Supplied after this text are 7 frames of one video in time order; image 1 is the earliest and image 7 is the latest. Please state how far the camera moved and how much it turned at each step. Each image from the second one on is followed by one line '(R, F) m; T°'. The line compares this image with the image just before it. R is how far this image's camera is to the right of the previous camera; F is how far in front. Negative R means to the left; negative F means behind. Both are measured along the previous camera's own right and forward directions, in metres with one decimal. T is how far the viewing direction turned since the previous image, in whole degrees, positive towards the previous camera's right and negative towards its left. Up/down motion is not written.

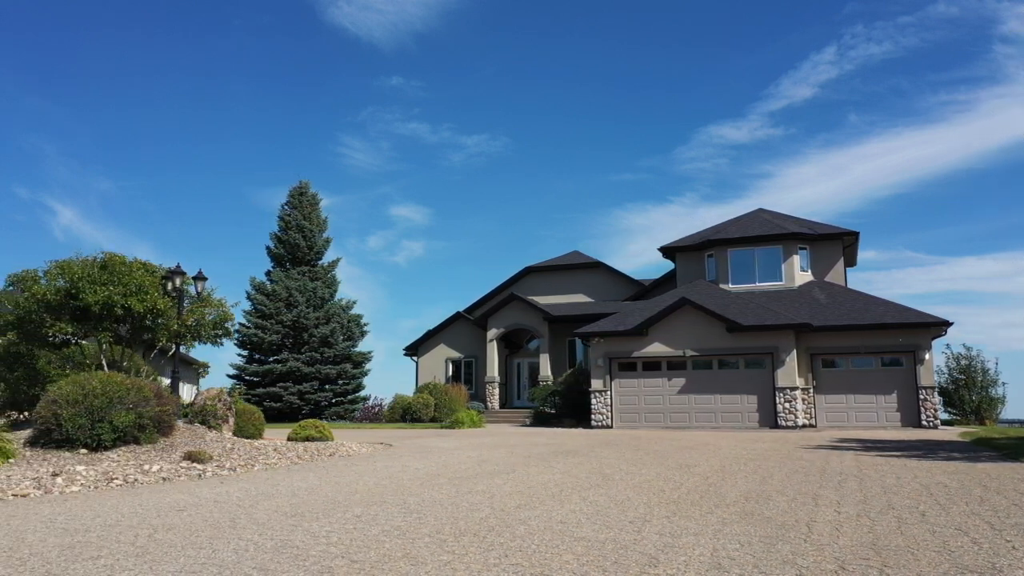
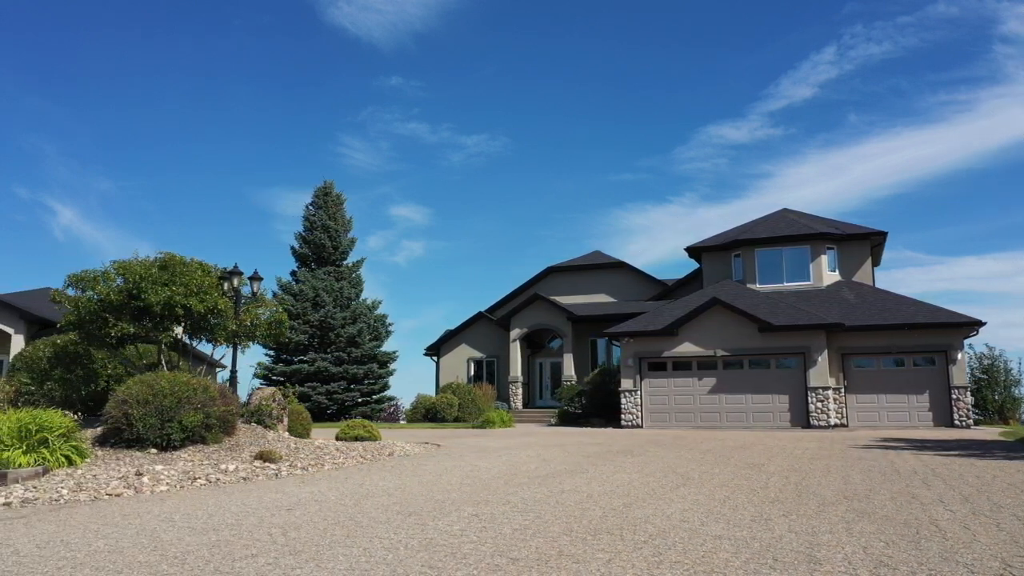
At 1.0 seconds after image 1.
(-1.2, 0.0) m; 0°
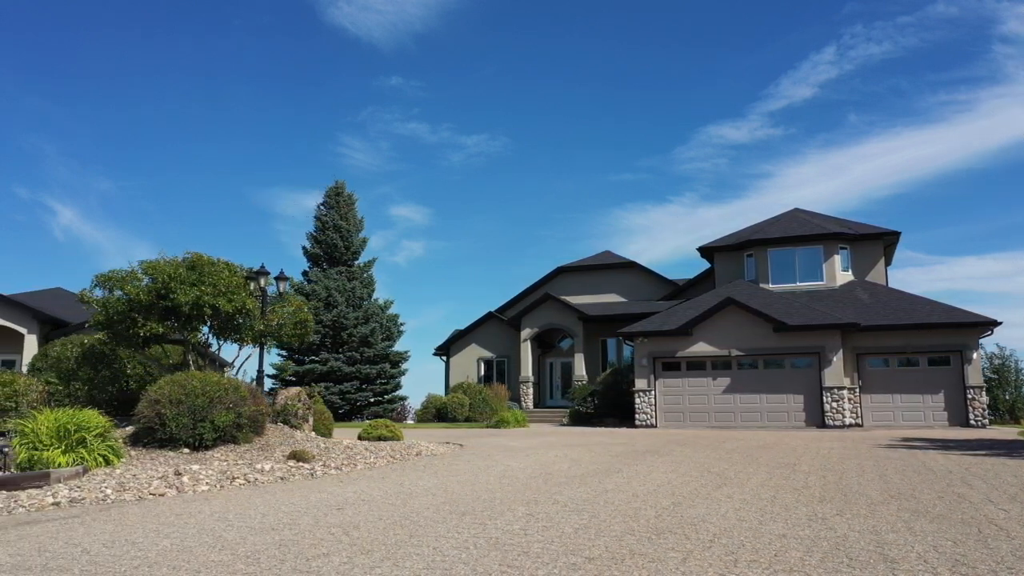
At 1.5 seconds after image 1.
(-0.6, 0.0) m; 0°
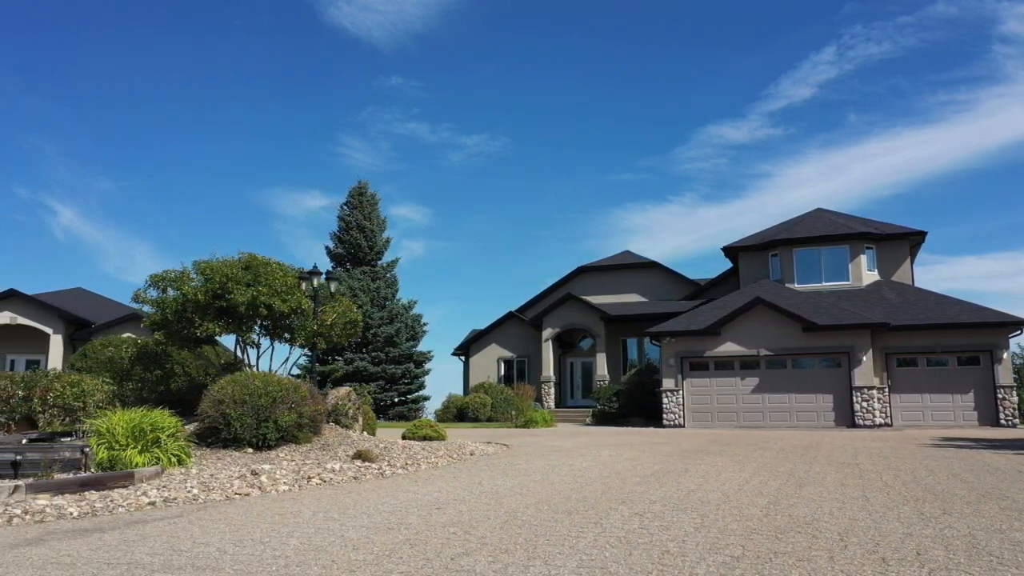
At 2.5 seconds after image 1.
(-1.1, 0.0) m; 0°
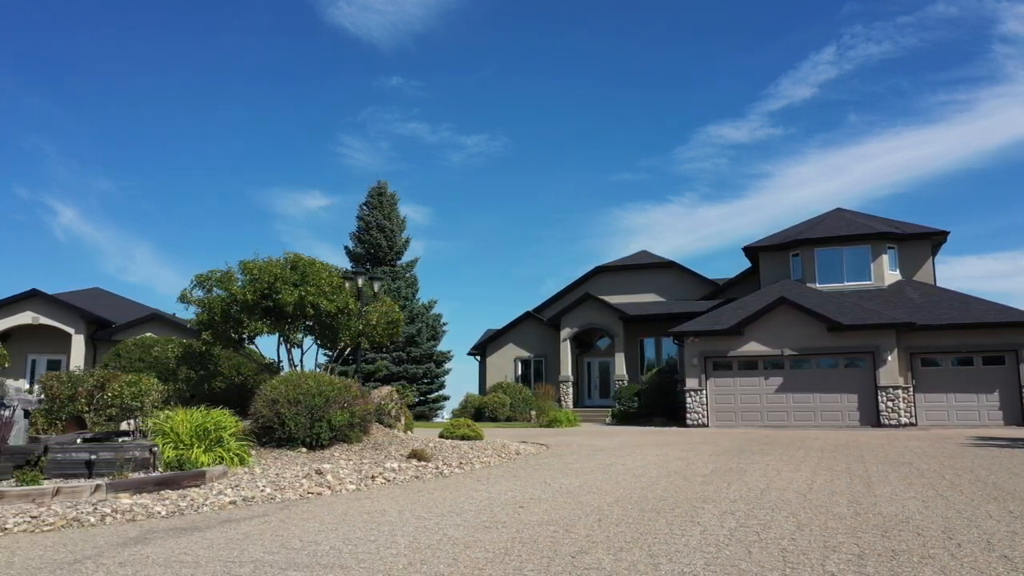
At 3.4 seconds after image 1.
(-0.9, 0.0) m; 0°
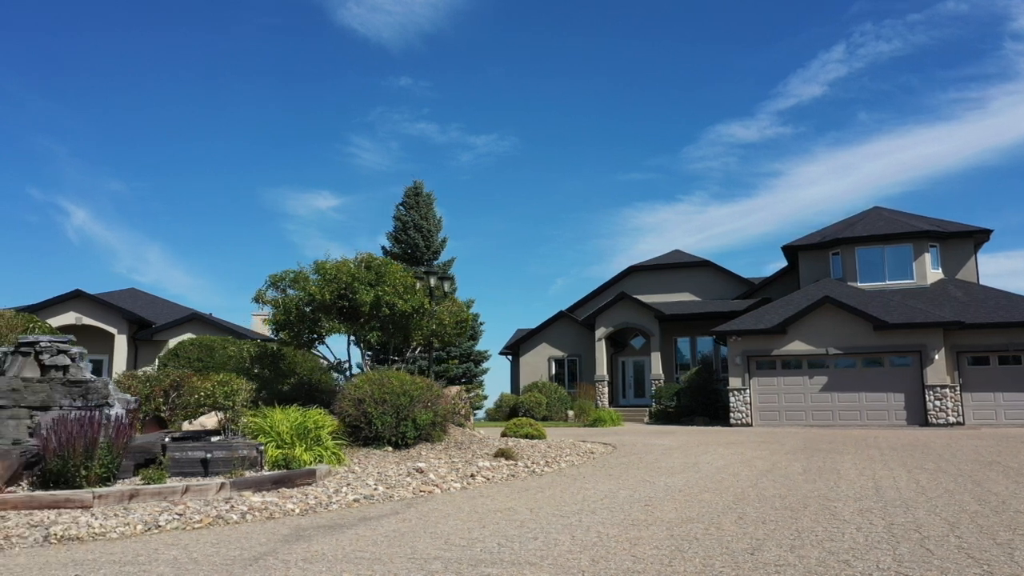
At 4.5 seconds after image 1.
(-1.3, 0.0) m; -1°
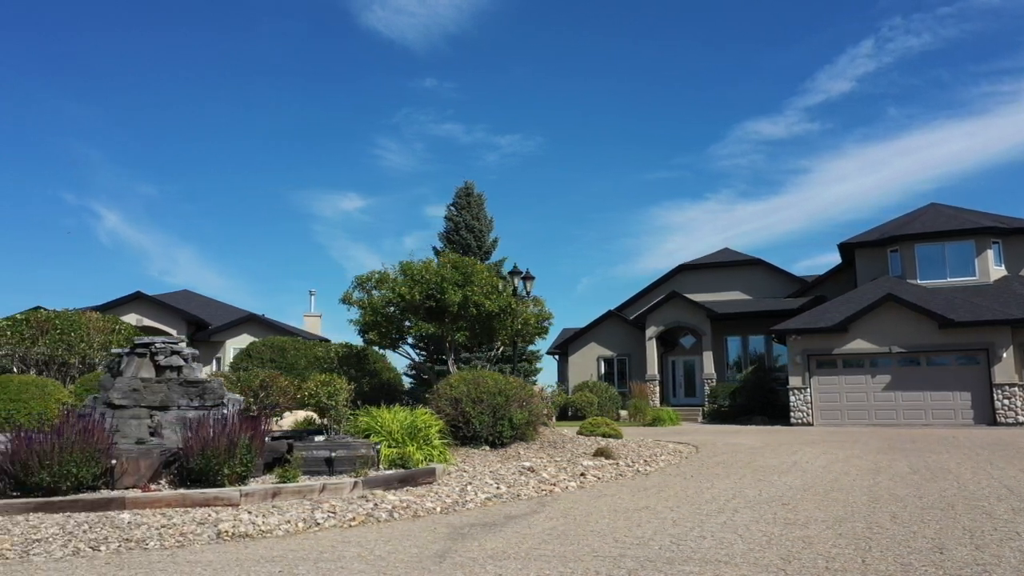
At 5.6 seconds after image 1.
(-1.2, 0.0) m; -2°
